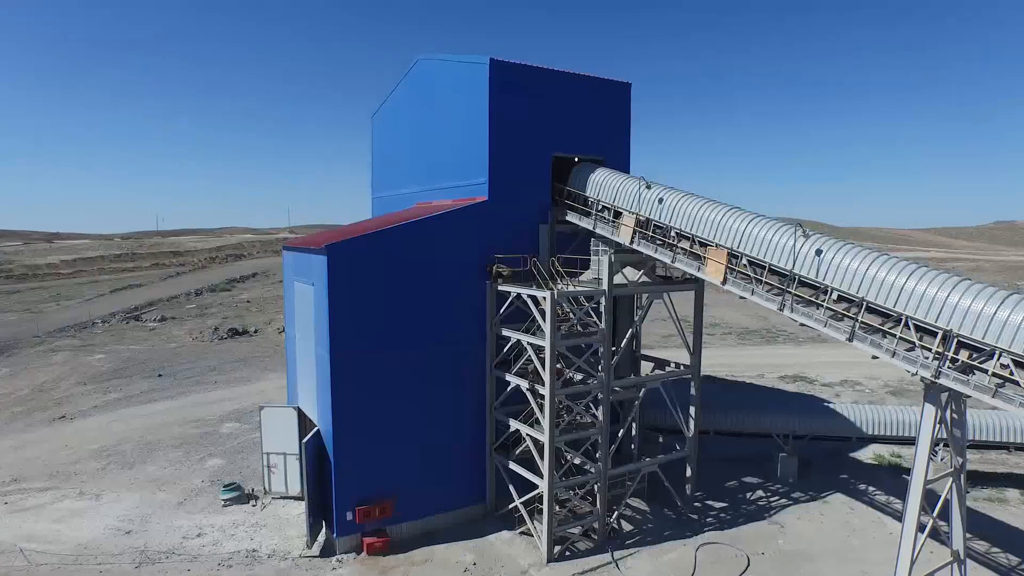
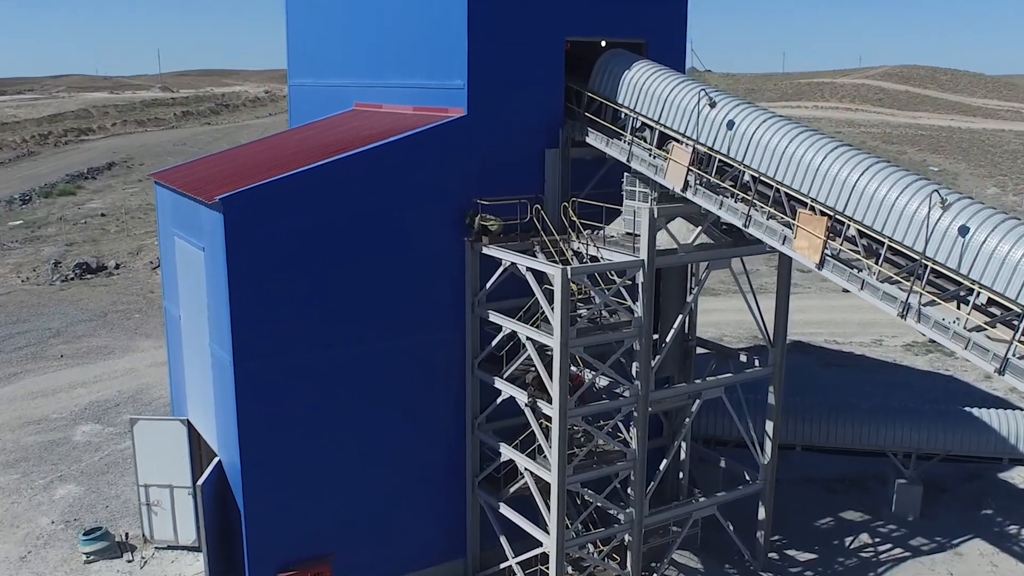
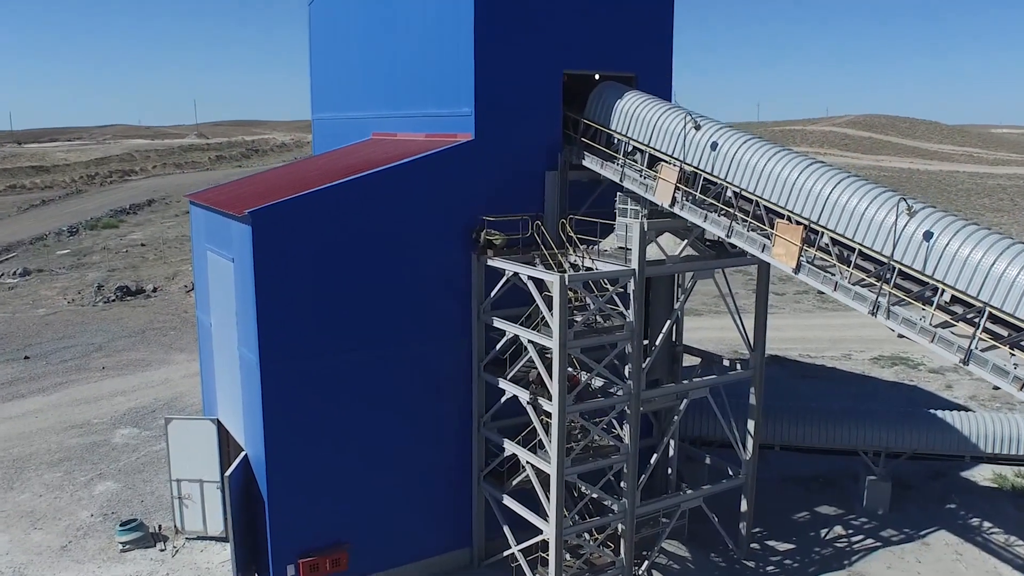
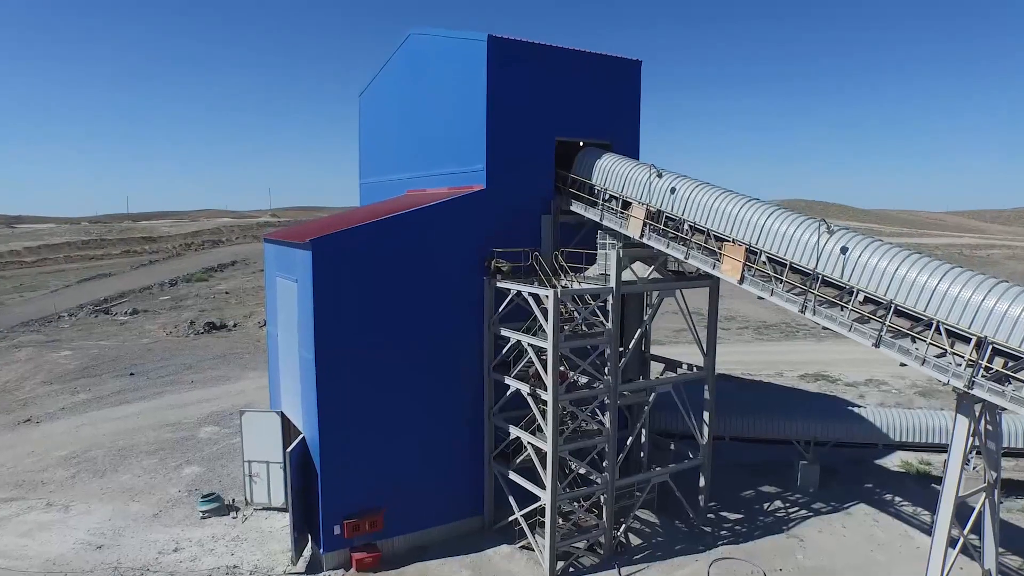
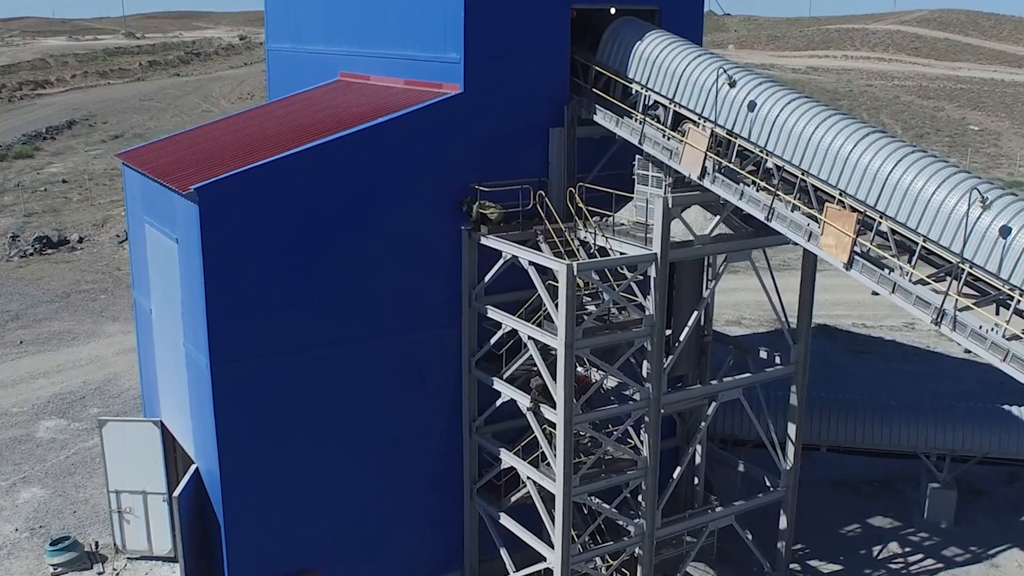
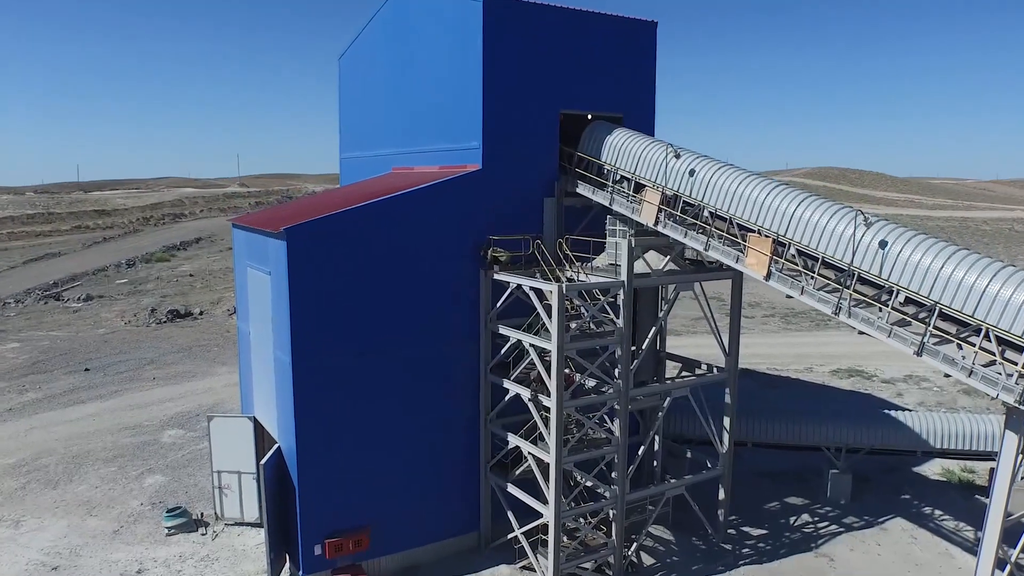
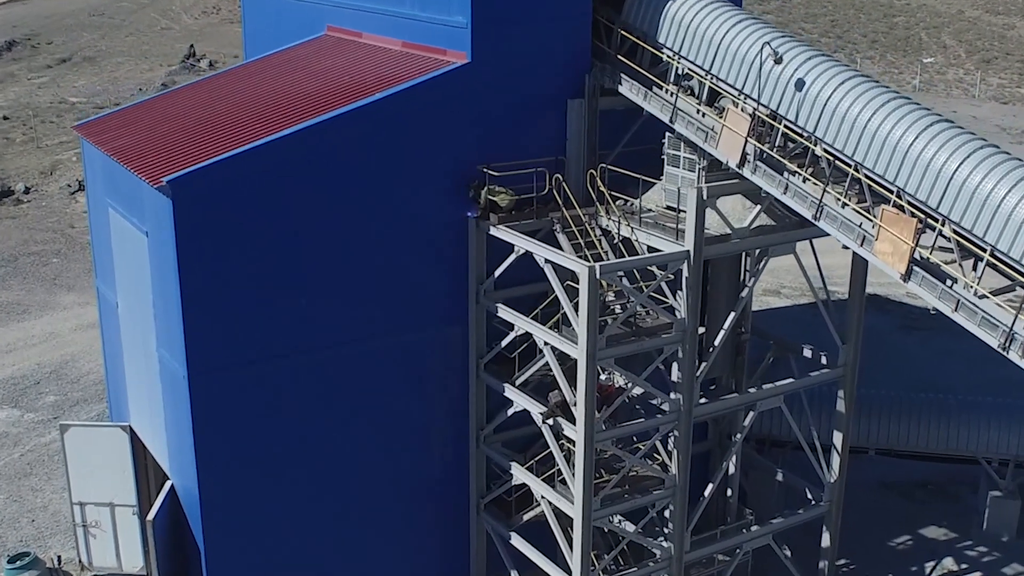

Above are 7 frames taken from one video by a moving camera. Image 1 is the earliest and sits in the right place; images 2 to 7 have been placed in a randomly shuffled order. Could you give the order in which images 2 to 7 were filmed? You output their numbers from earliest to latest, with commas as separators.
4, 6, 3, 2, 5, 7
